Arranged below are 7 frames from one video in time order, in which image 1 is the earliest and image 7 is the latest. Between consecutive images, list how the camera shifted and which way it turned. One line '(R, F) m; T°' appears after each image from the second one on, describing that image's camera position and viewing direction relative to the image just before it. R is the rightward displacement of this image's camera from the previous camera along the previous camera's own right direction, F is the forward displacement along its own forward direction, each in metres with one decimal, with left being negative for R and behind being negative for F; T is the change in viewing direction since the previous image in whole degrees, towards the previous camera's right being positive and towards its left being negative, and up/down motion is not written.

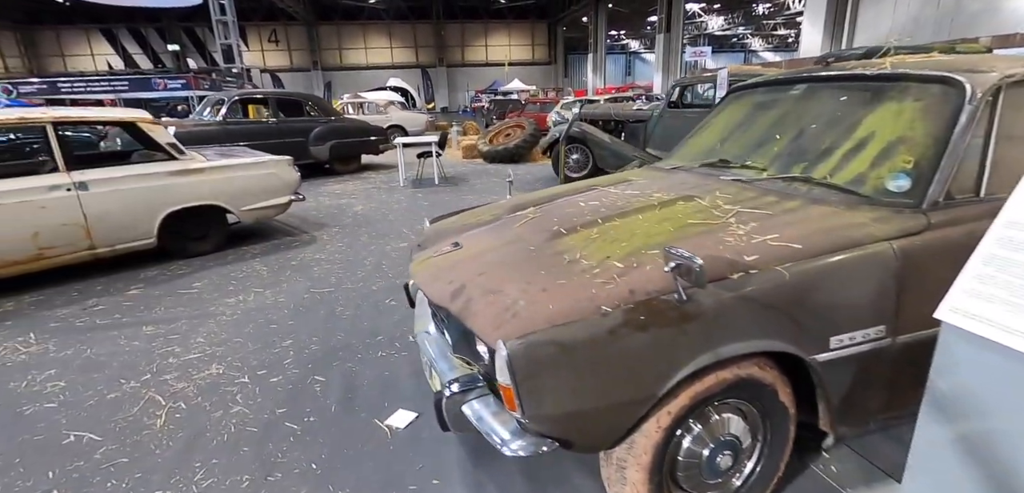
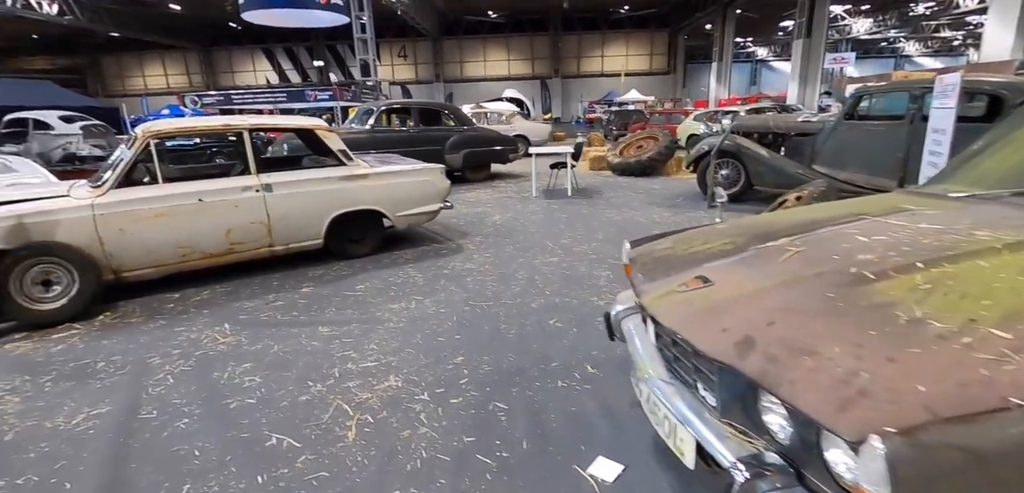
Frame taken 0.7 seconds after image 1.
(-0.4, +0.2) m; -12°
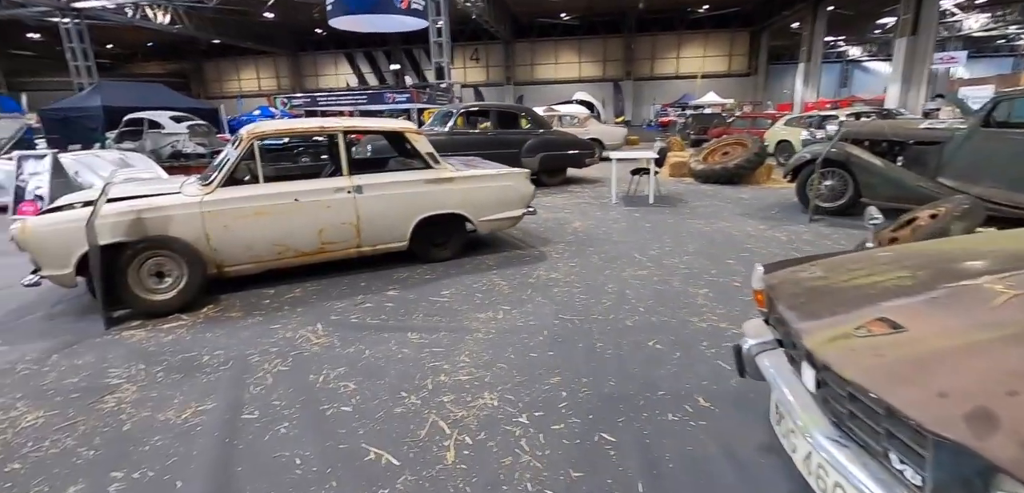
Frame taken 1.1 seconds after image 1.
(-0.2, +0.1) m; -7°
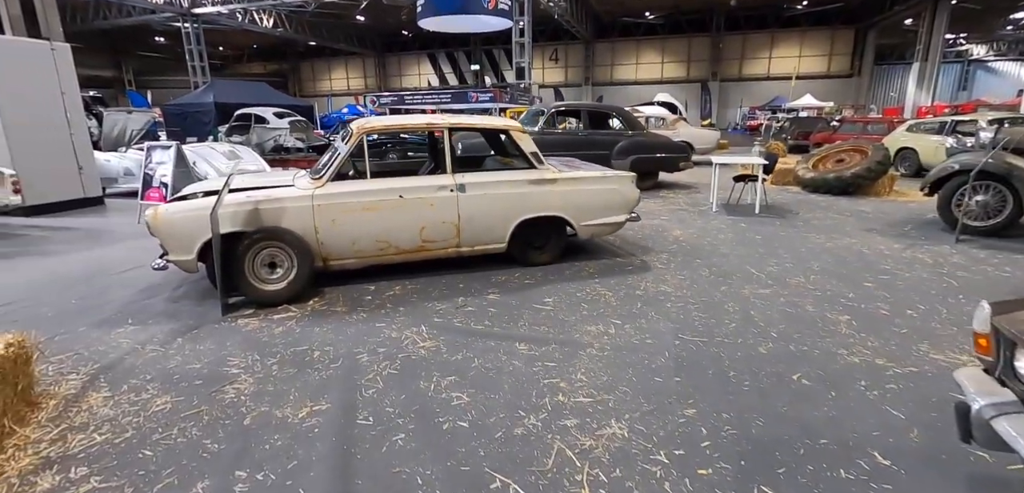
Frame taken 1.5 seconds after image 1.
(-0.3, +0.2) m; -8°
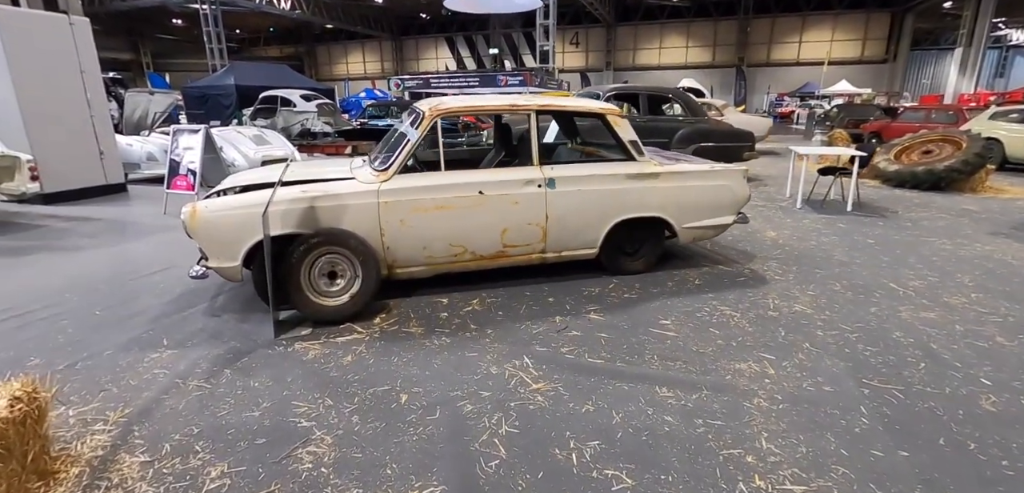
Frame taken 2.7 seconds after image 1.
(-0.6, +0.7) m; -1°
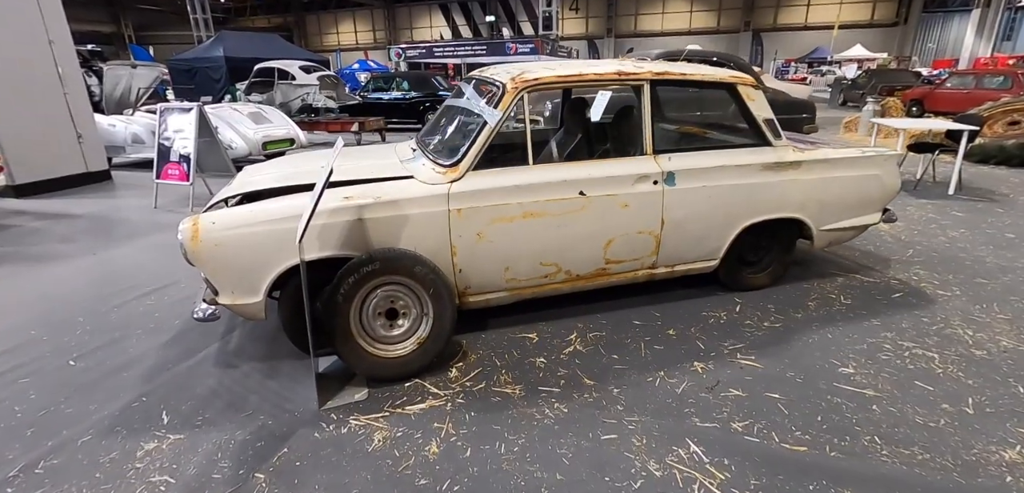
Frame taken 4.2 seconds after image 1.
(-0.6, +0.9) m; +1°
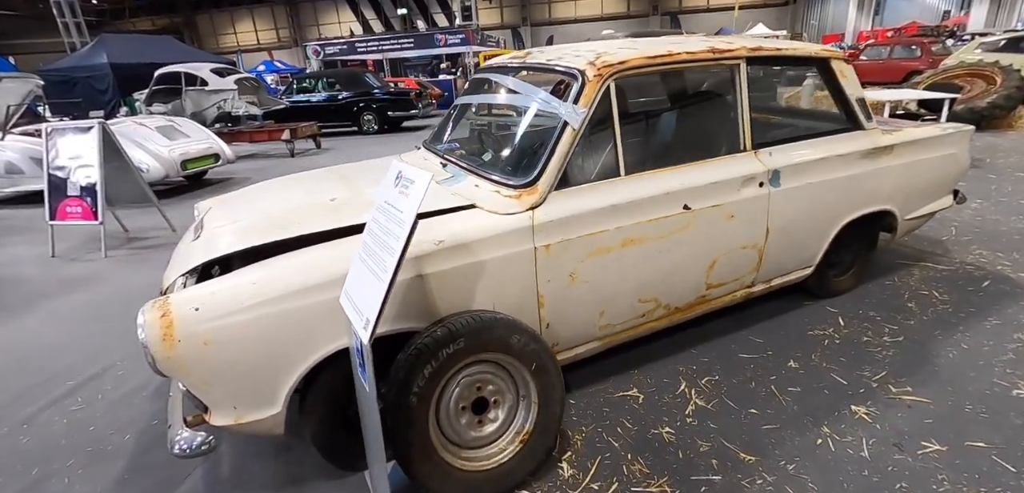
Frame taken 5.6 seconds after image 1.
(-0.6, +0.7) m; +8°
